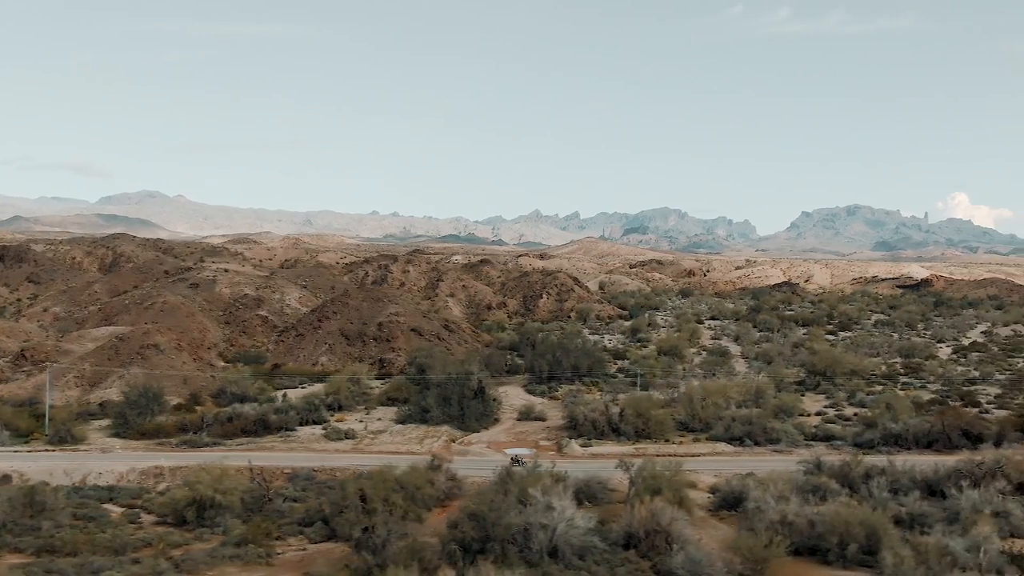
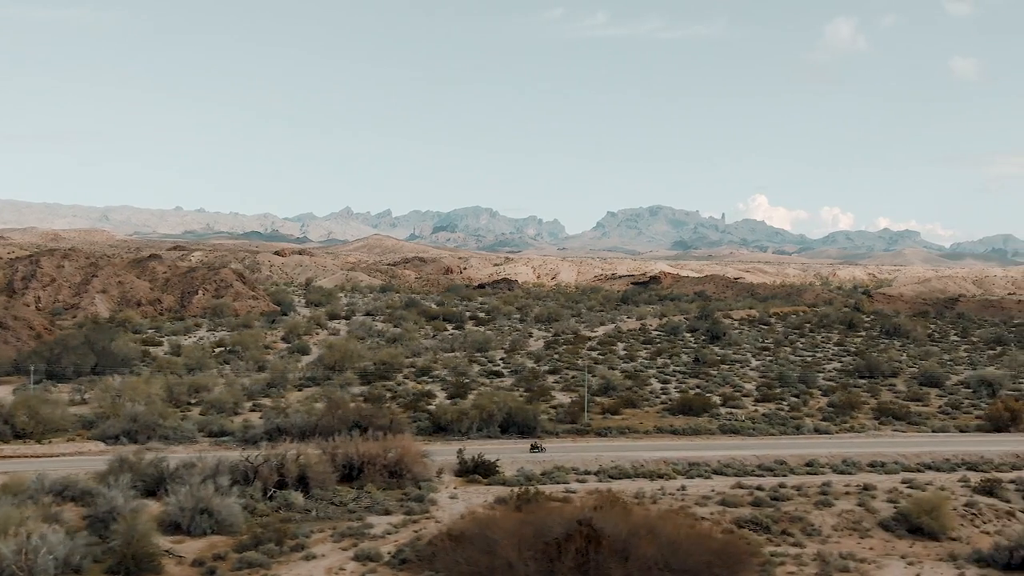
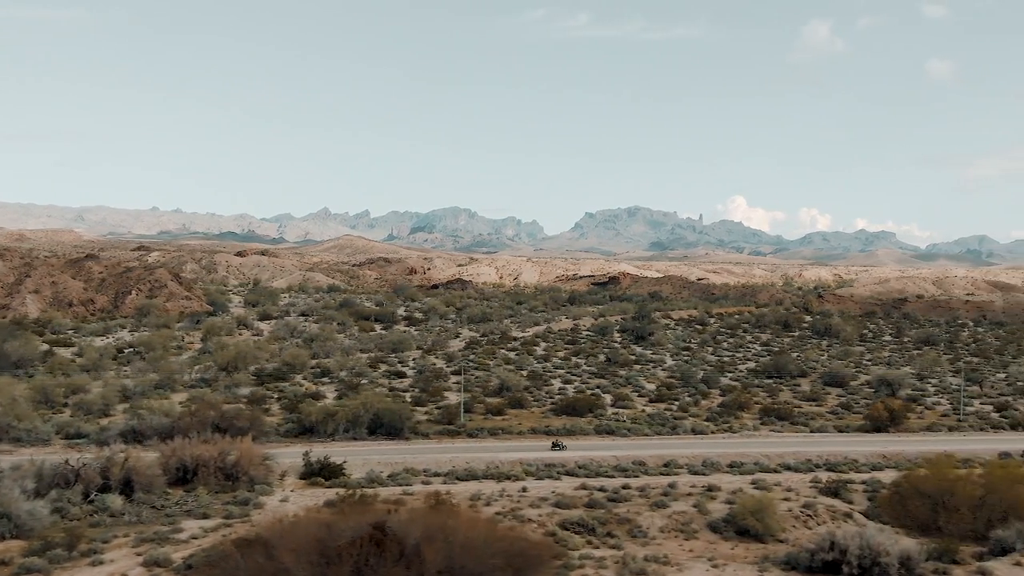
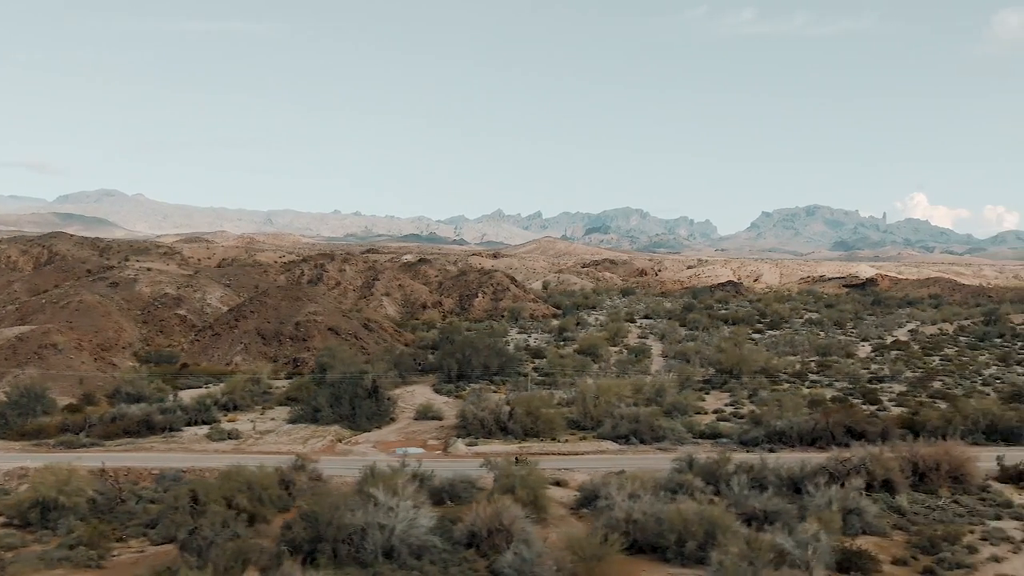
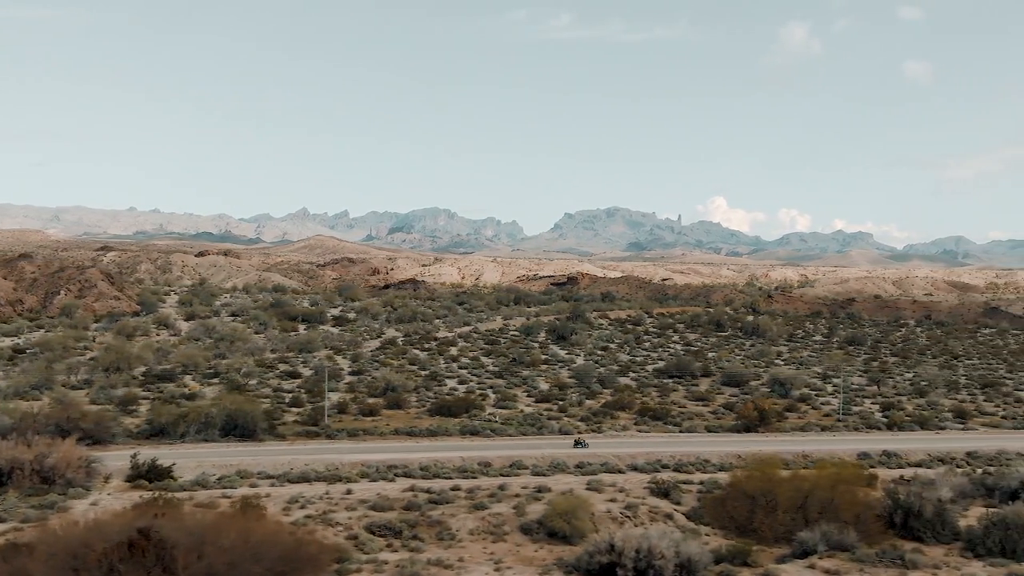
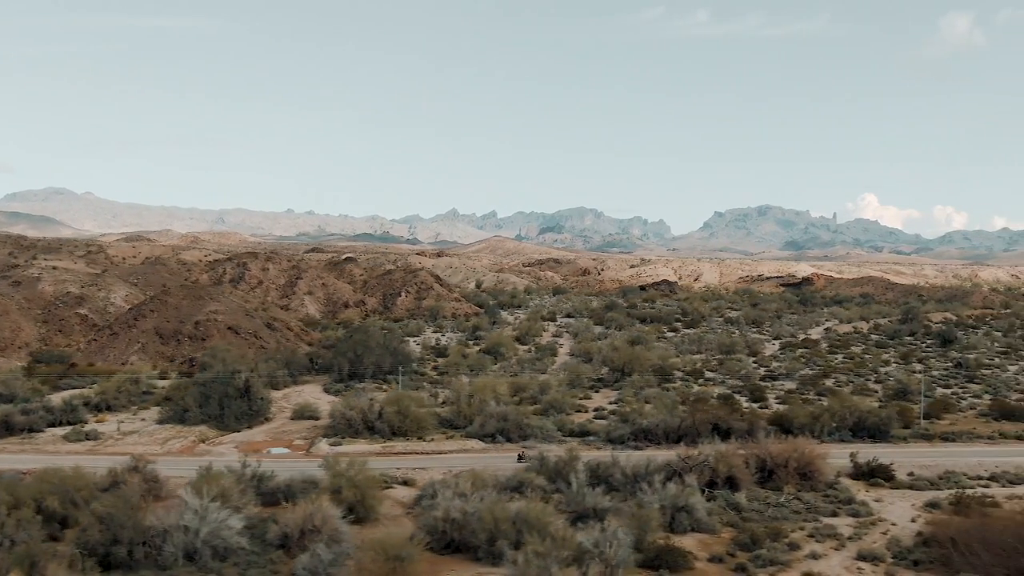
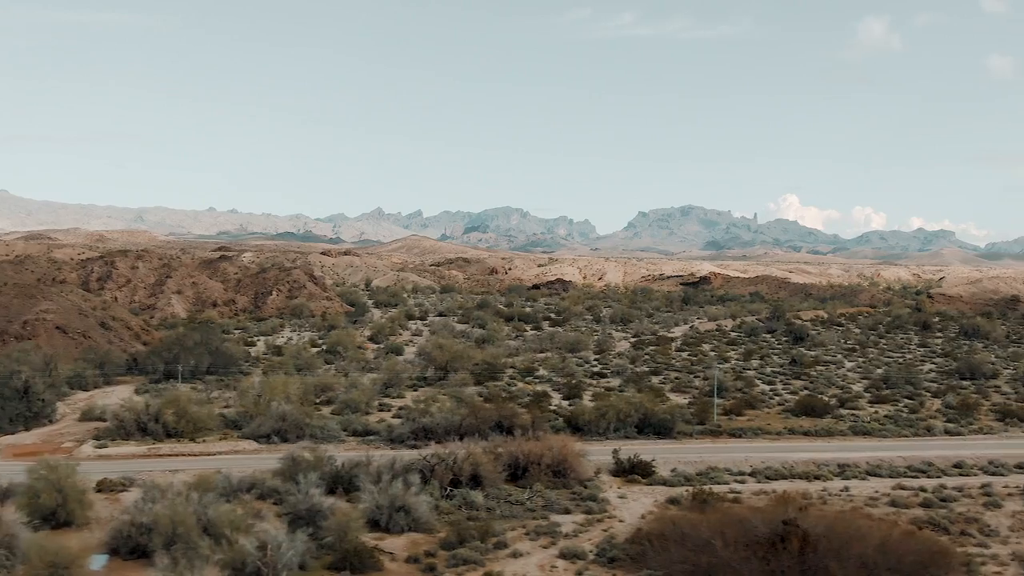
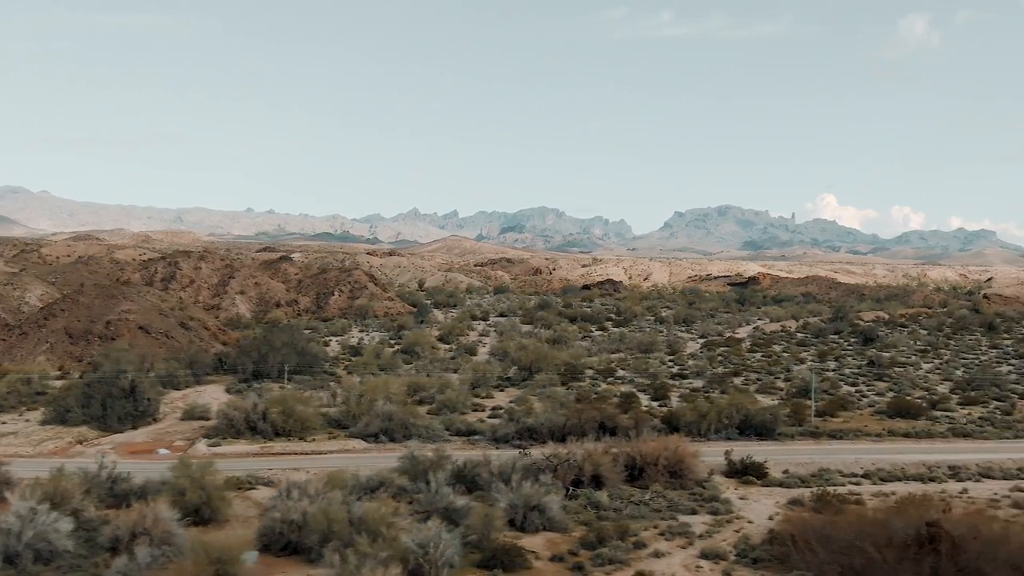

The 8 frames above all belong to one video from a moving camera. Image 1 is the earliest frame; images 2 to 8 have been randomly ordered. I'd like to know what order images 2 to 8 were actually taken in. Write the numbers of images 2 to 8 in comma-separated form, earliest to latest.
4, 6, 8, 7, 2, 3, 5
